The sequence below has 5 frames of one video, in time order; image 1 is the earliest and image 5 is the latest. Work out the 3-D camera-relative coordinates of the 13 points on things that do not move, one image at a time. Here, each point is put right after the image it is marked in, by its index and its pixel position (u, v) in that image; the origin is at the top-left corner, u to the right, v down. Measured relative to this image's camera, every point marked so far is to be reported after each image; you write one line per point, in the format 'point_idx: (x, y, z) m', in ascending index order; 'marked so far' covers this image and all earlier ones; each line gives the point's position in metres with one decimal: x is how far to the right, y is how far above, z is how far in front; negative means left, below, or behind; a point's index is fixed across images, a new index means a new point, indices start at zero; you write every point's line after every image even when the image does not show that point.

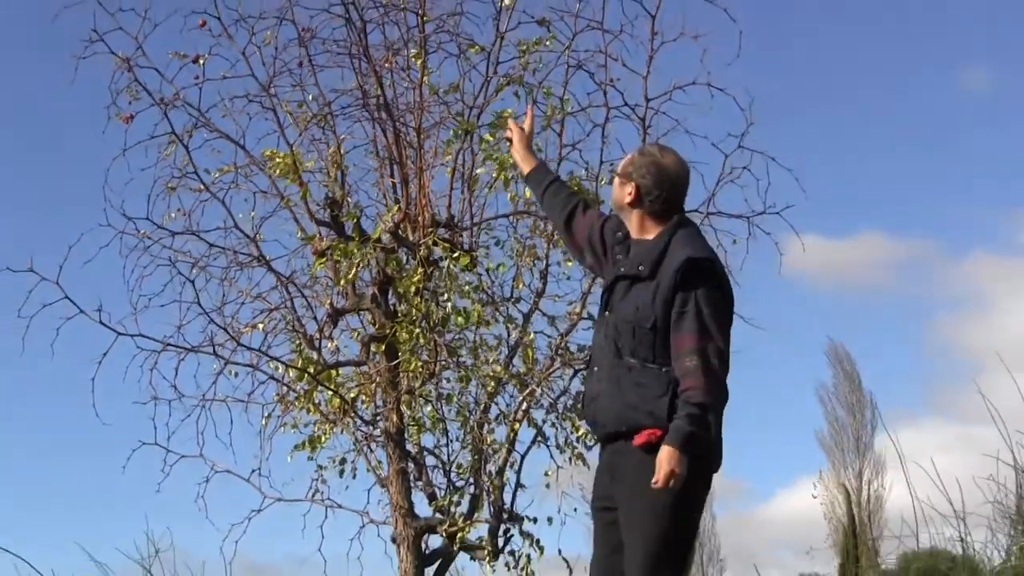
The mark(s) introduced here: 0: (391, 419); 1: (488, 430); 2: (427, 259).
0: (-0.3, -0.3, +4.0) m
1: (-0.1, -0.3, +4.1) m
2: (-0.2, +0.1, +4.0) m
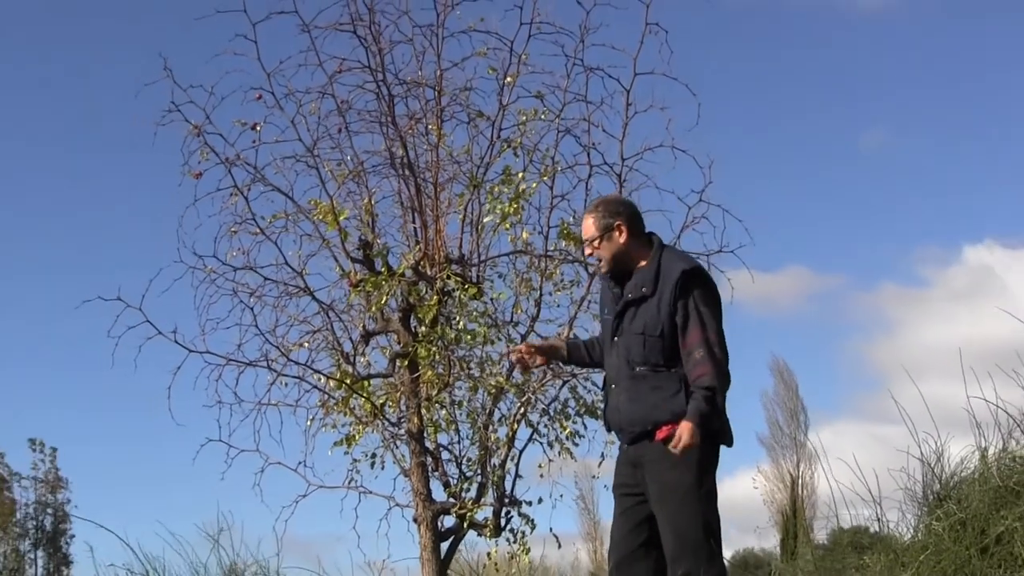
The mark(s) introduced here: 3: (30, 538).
0: (-0.3, -0.4, +4.9) m
1: (-0.1, -0.4, +5.0) m
2: (-0.2, 0.0, +4.8) m
3: (-1.4, -0.7, +5.4) m
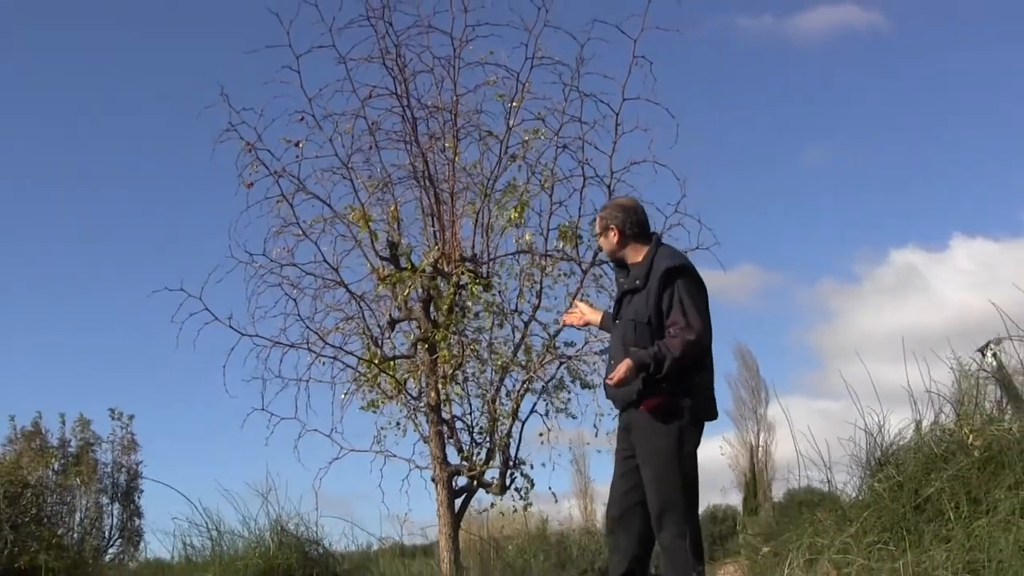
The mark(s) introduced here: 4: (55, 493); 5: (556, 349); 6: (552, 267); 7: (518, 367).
0: (-0.3, -0.3, +5.7) m
1: (0.0, -0.4, +5.8) m
2: (-0.2, 0.0, +5.6) m
3: (-1.4, -0.7, +6.2) m
4: (-1.5, -0.7, +6.3) m
5: (+0.1, -0.2, +5.8) m
6: (+0.1, +0.1, +5.6) m
7: (0.0, -0.2, +5.7) m
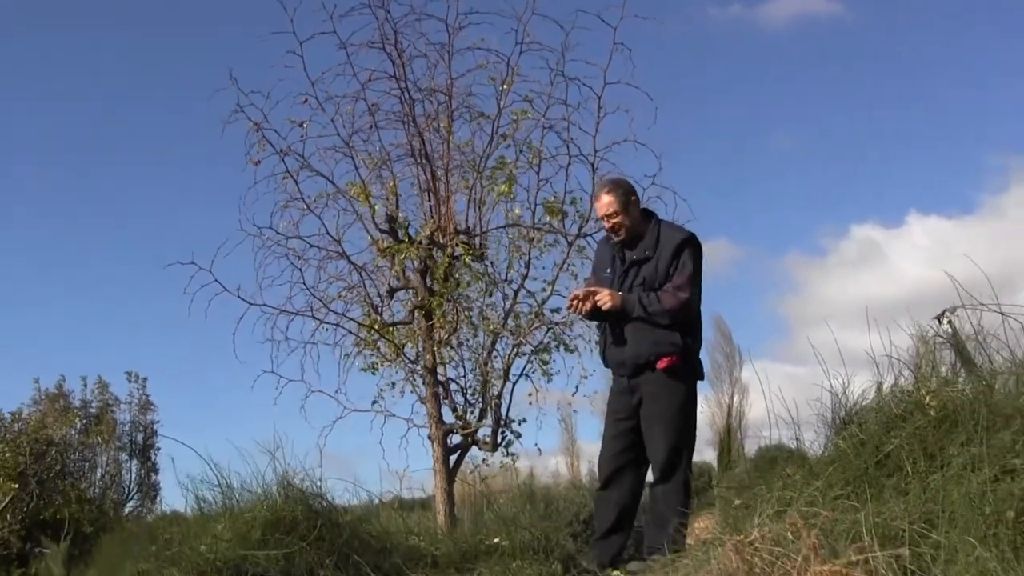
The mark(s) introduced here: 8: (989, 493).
0: (-0.3, -0.2, +6.1) m
1: (-0.1, -0.3, +6.2) m
2: (-0.2, +0.1, +6.0) m
3: (-1.4, -0.6, +6.6) m
4: (-1.6, -0.6, +6.7) m
5: (+0.1, -0.1, +6.2) m
6: (+0.1, +0.2, +6.0) m
7: (0.0, -0.1, +6.1) m
8: (+1.4, -0.6, +5.3) m
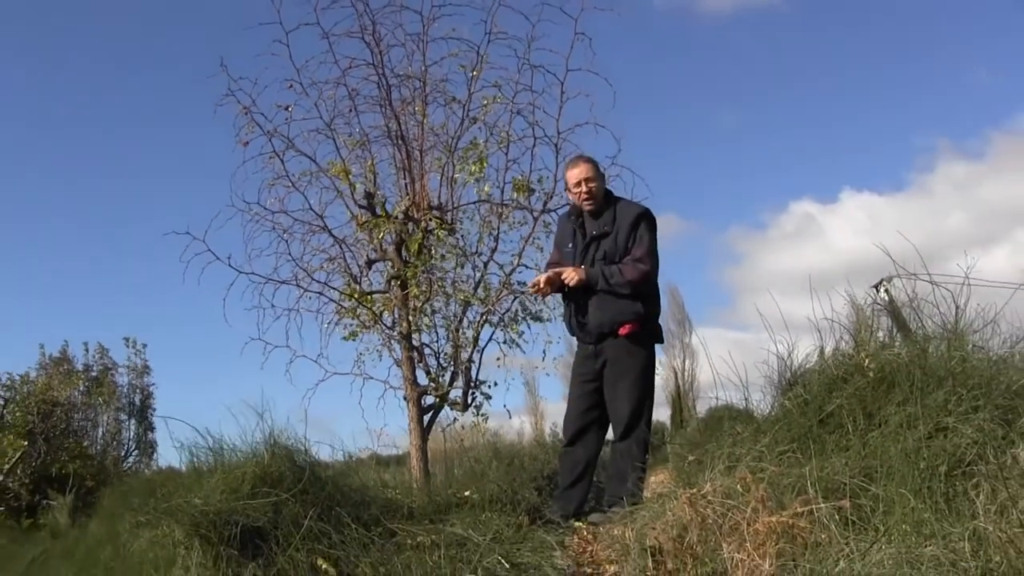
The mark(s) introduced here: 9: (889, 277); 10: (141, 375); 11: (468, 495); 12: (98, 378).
0: (-0.4, -0.1, +6.6) m
1: (-0.2, -0.2, +6.7) m
2: (-0.3, +0.2, +6.5) m
3: (-1.5, -0.5, +7.1) m
4: (-1.7, -0.5, +7.2) m
5: (0.0, 0.0, +6.6) m
6: (0.0, +0.3, +6.5) m
7: (-0.1, 0.0, +6.6) m
8: (+1.3, -0.5, +5.8) m
9: (+1.4, 0.0, +6.7) m
10: (-1.6, -0.4, +8.0) m
11: (-0.2, -0.8, +6.8) m
12: (-1.8, -0.4, +7.7) m
